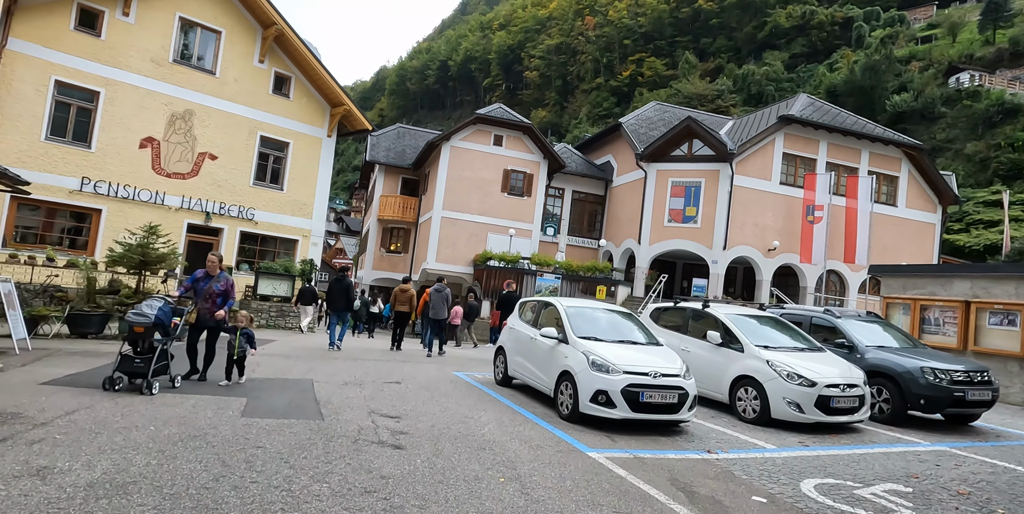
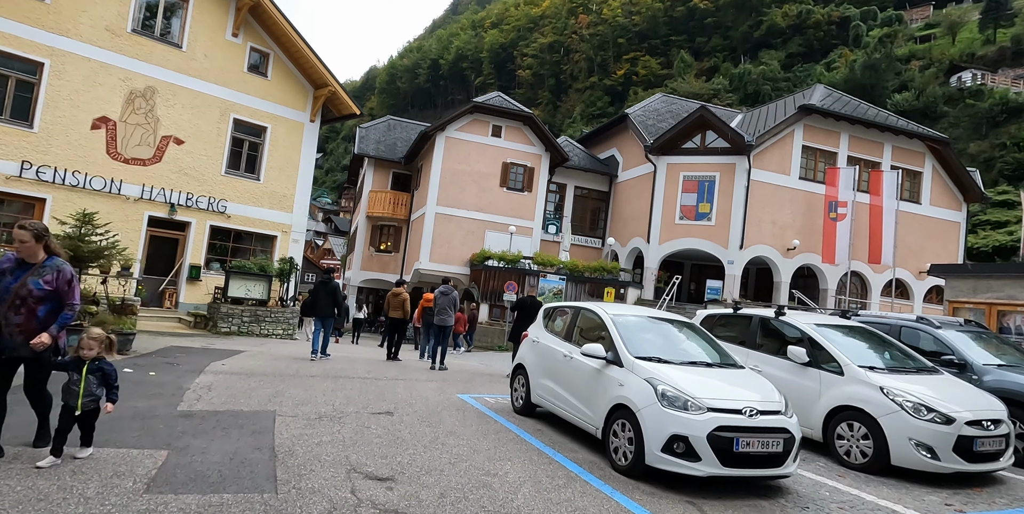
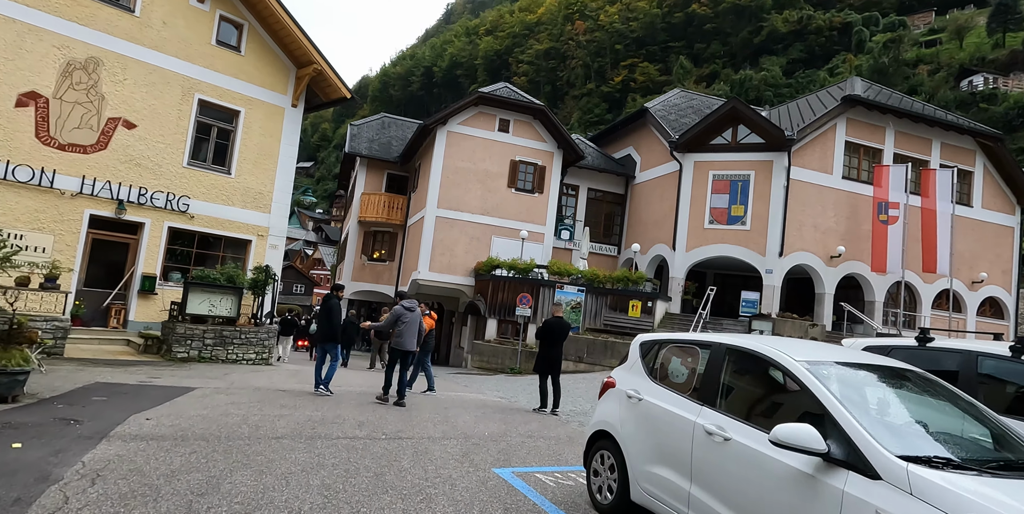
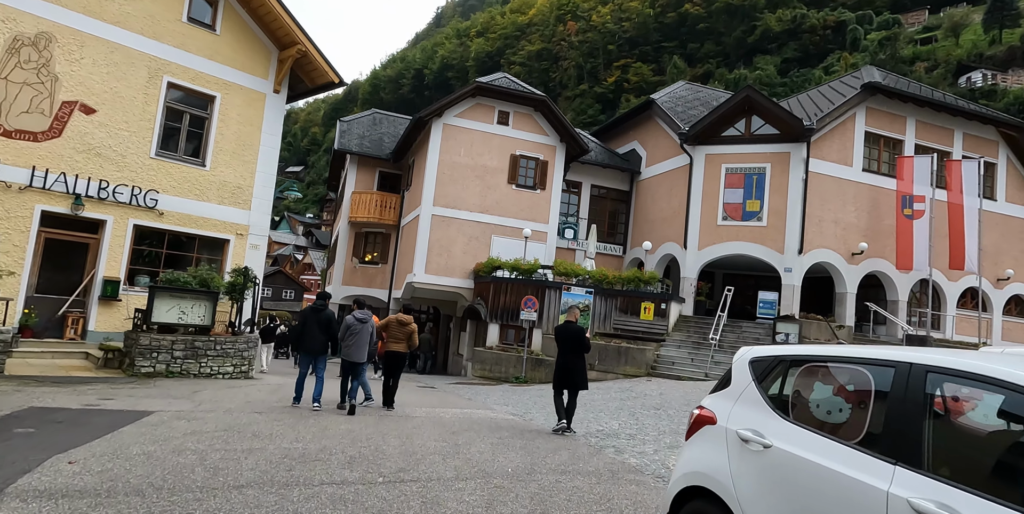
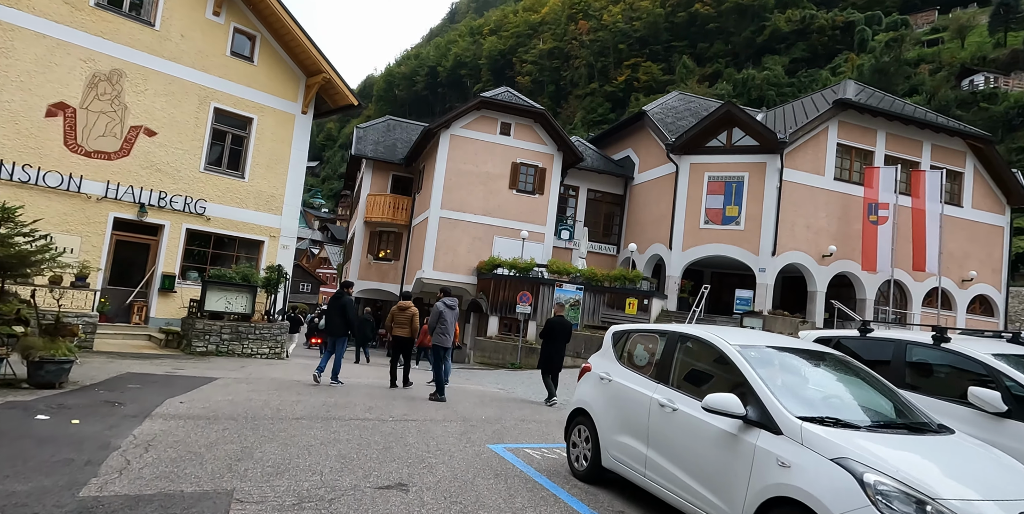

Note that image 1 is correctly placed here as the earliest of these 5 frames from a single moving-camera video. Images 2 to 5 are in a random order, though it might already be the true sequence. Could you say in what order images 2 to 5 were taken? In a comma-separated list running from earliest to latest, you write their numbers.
2, 5, 3, 4
